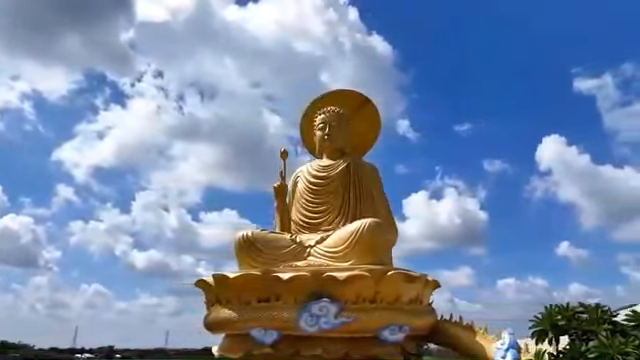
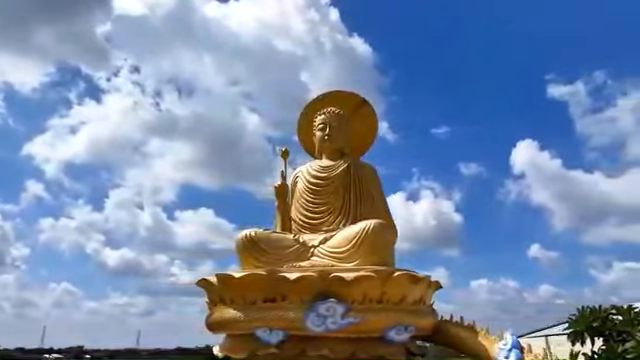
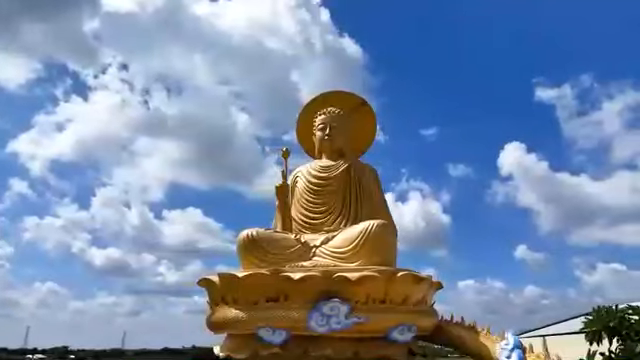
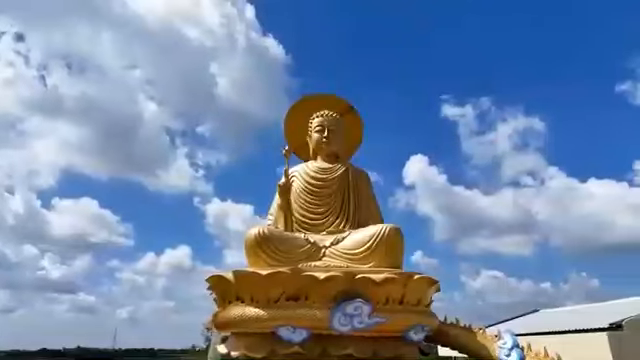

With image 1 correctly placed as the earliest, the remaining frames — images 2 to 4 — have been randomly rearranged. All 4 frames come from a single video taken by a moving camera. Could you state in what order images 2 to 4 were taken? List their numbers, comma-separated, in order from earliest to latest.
2, 3, 4
